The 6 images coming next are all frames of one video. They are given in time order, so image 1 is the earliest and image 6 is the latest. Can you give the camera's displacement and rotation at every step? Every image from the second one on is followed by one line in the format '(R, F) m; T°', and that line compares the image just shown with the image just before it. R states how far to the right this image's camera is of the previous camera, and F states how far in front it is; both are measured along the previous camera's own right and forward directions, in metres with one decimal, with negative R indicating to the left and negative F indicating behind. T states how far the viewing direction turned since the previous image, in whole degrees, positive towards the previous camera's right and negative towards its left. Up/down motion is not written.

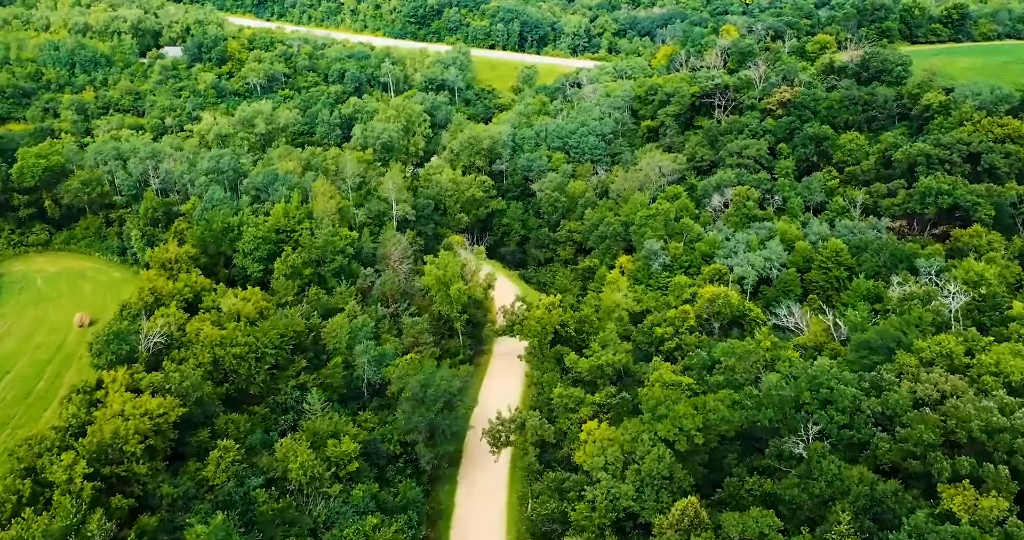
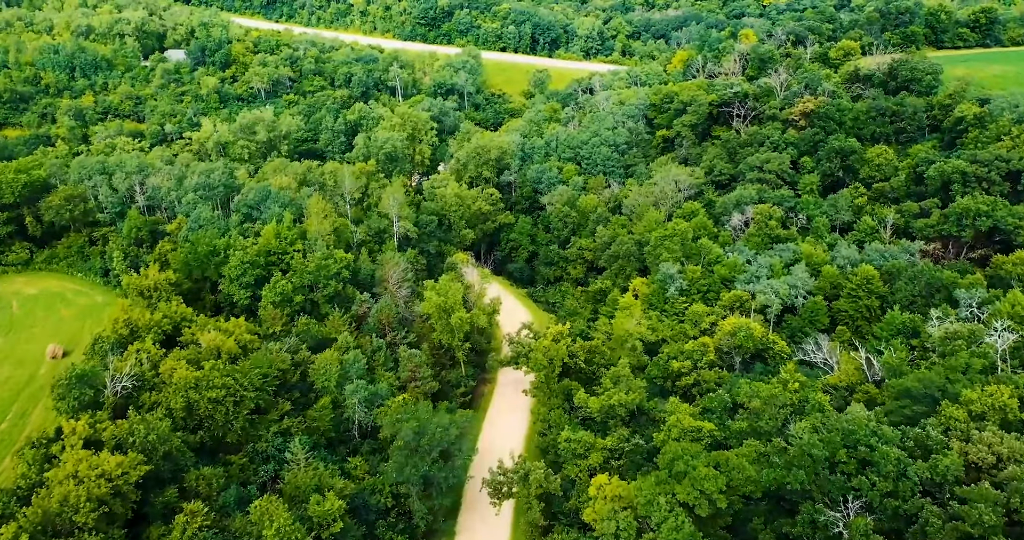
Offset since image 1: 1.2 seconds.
(+0.5, +4.6) m; -1°
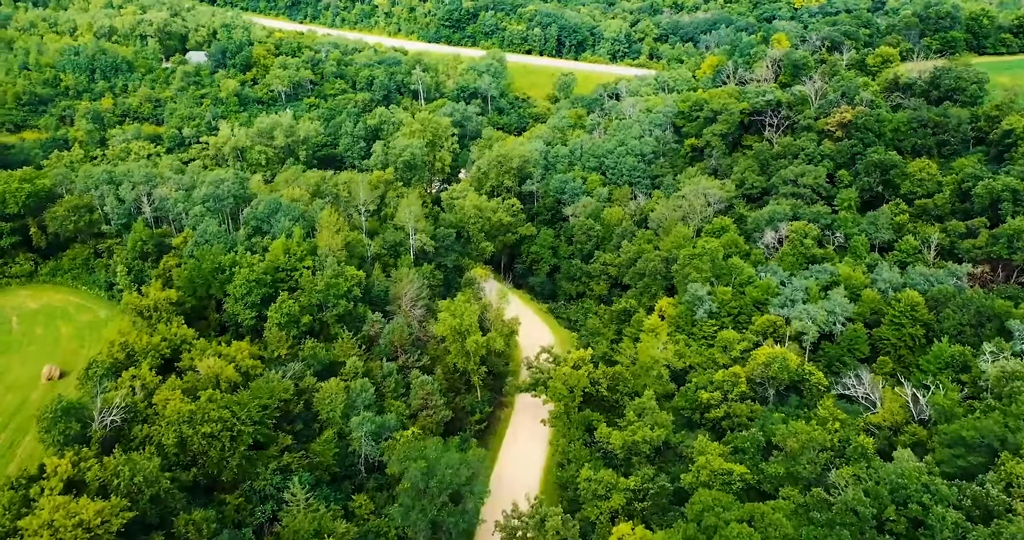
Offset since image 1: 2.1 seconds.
(+0.2, +3.4) m; -2°
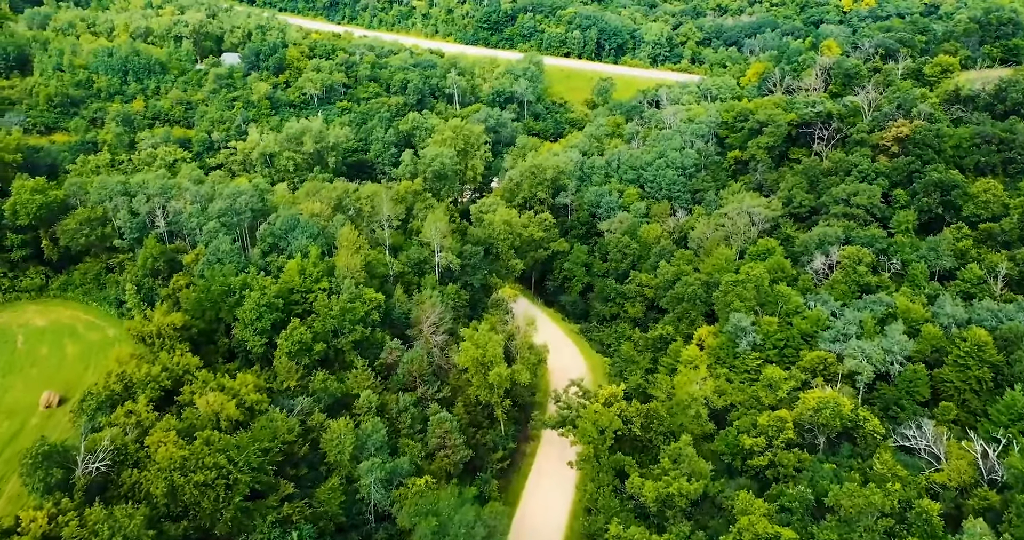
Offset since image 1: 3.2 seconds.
(+0.5, +4.2) m; -3°
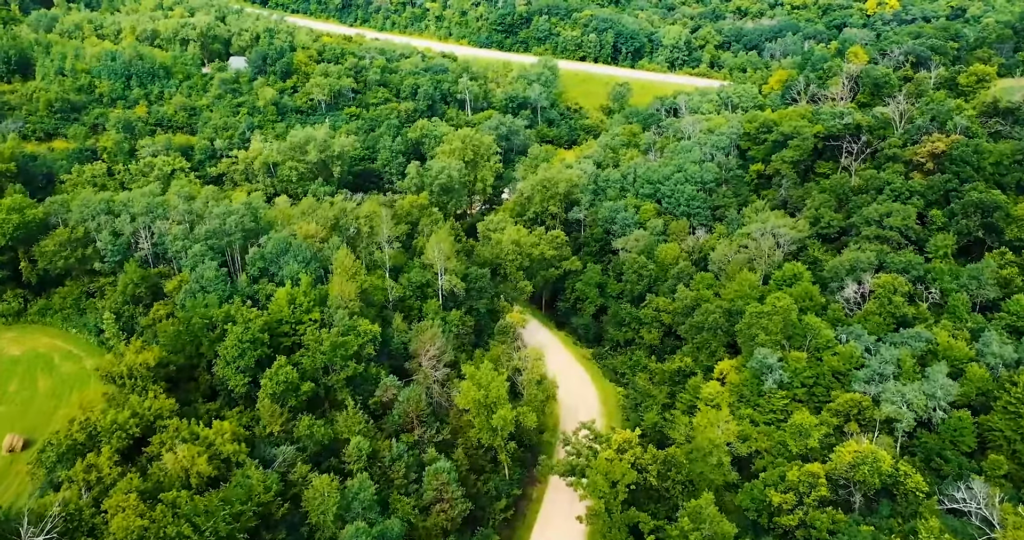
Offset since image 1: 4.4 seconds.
(+0.5, +4.6) m; -1°
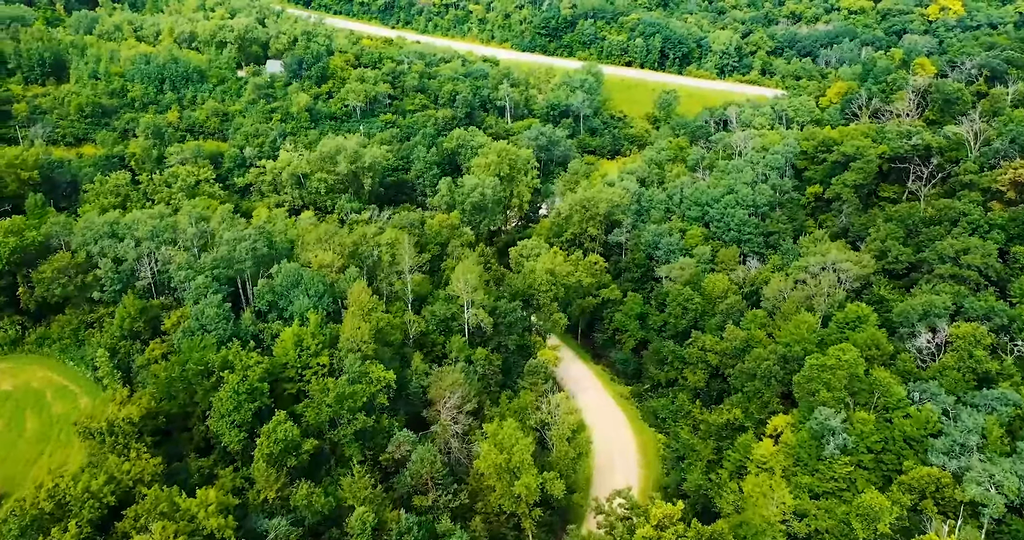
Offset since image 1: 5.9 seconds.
(+0.5, +5.7) m; -3°
